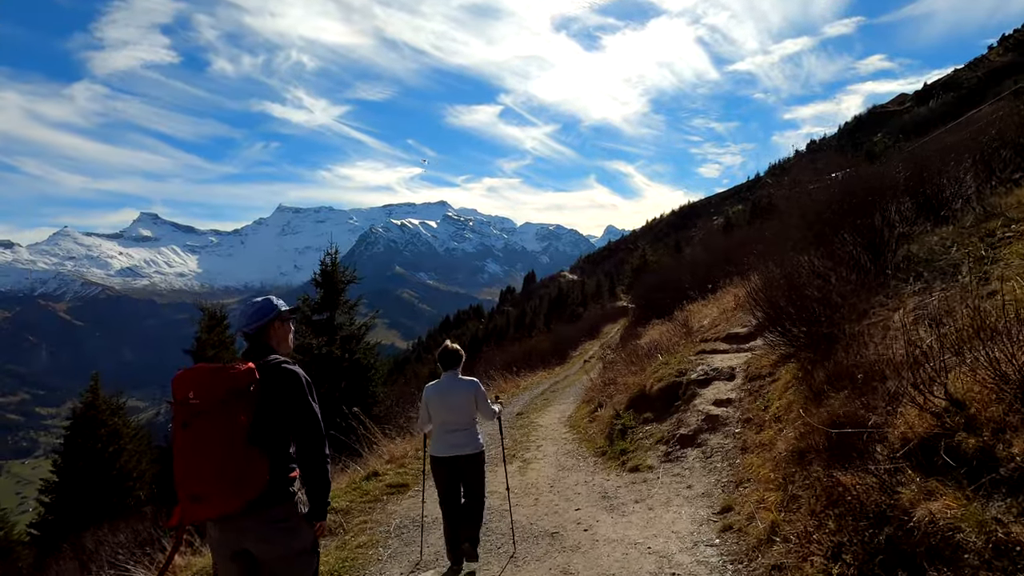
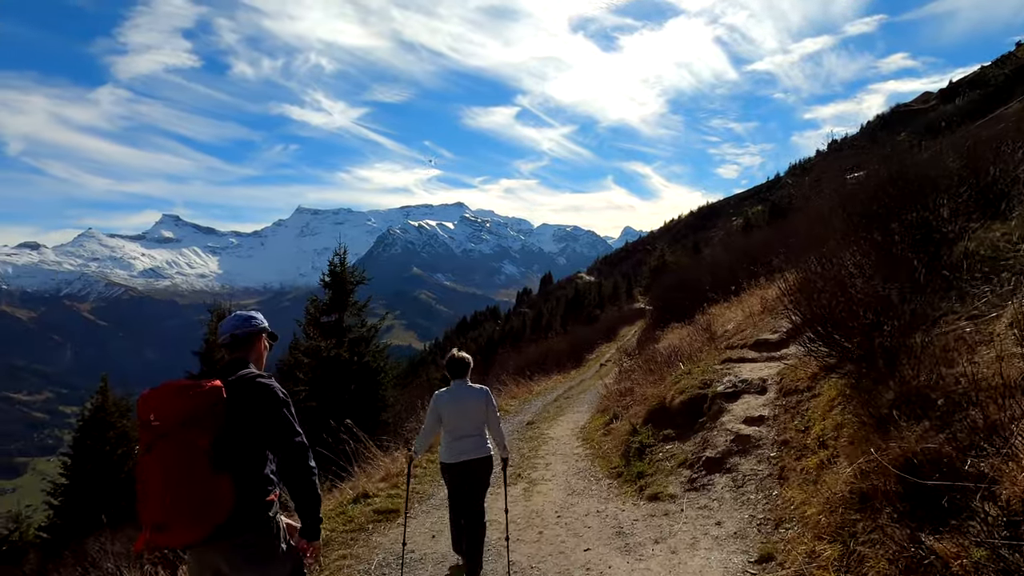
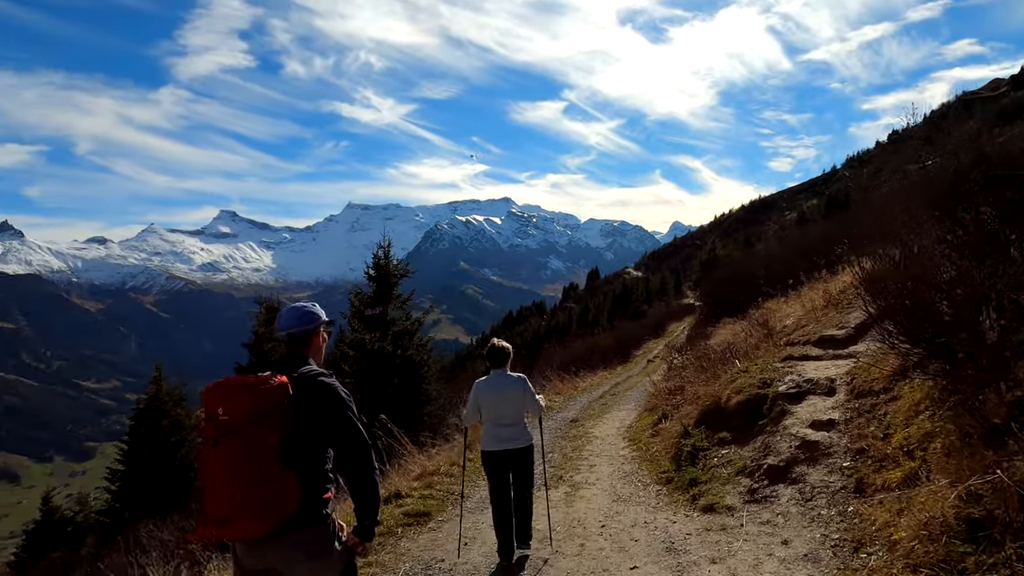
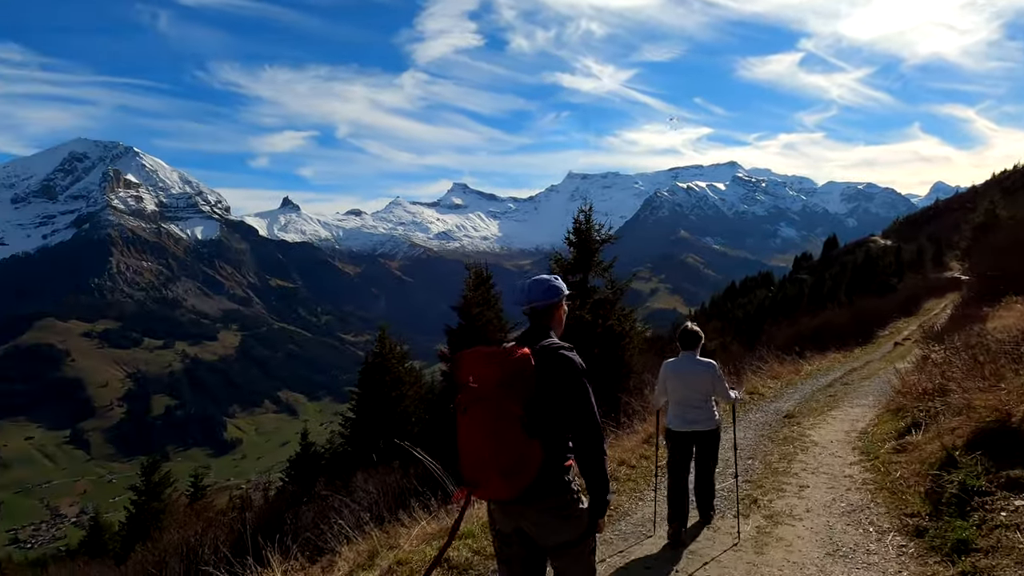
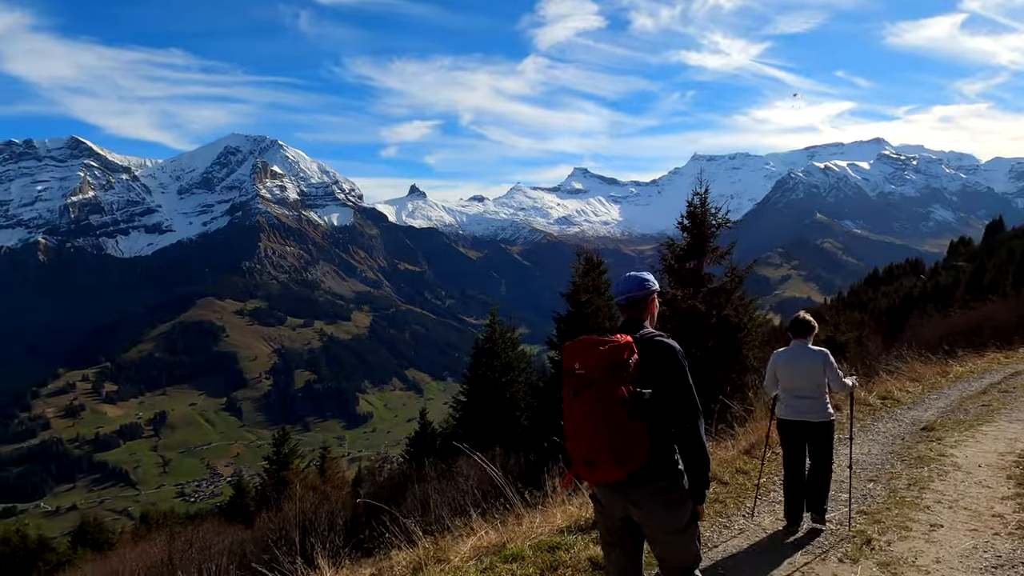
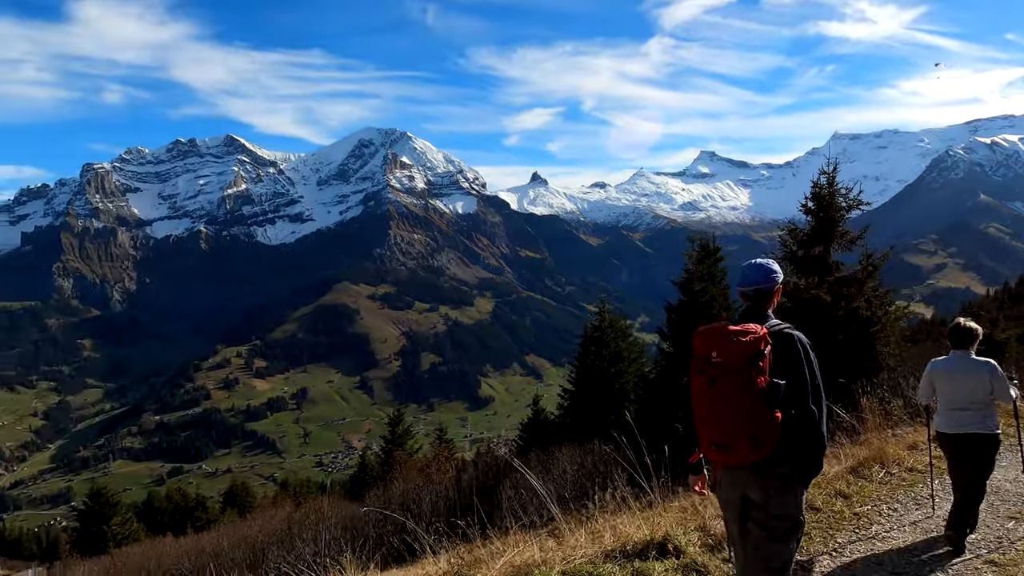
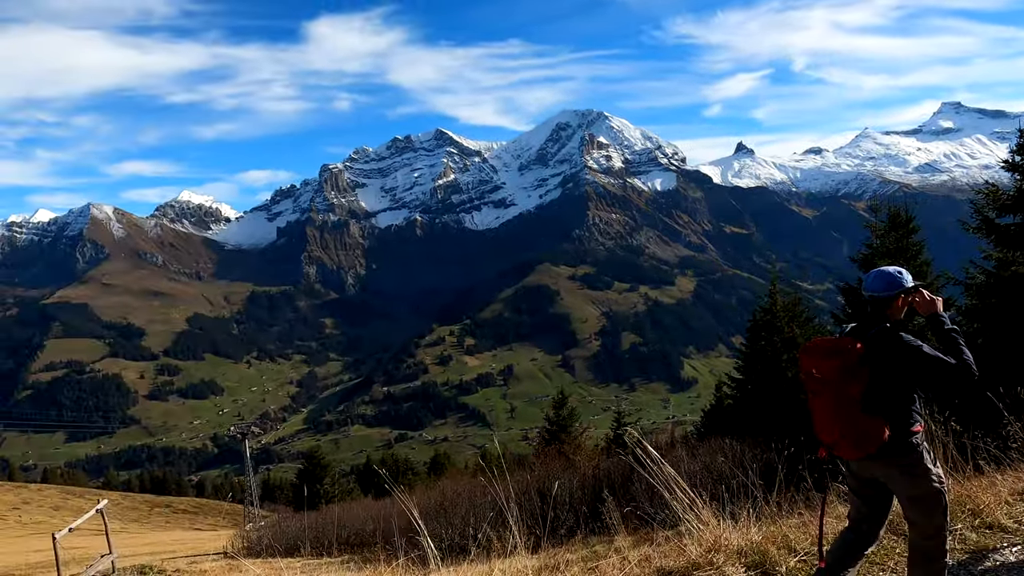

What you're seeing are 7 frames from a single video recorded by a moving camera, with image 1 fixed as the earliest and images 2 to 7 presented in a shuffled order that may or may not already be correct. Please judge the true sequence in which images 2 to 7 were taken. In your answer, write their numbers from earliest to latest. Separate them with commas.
2, 3, 4, 5, 6, 7
